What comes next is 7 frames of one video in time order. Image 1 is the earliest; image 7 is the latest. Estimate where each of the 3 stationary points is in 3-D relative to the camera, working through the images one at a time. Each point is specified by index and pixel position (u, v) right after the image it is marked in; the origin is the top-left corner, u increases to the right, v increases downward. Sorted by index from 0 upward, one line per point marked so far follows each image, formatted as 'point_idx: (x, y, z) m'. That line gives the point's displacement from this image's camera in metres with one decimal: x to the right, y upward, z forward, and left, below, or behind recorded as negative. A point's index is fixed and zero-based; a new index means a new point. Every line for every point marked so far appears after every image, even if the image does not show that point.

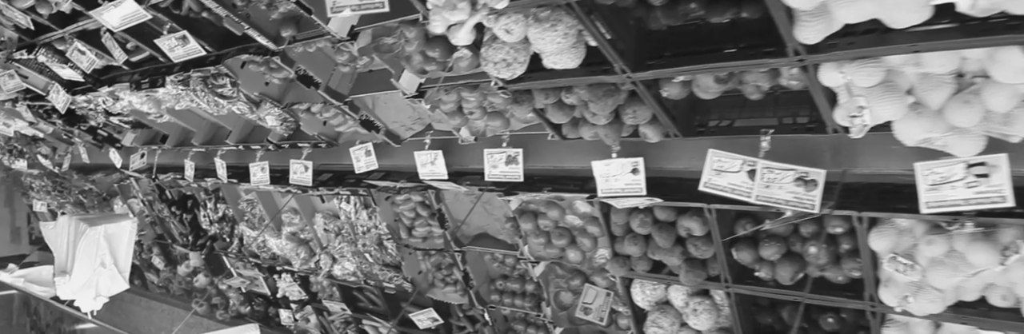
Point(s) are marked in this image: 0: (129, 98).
0: (-1.7, +0.3, +2.8) m
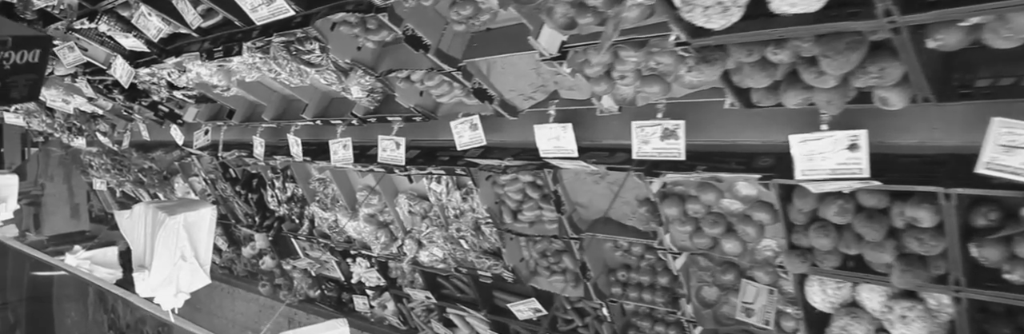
0: (-1.3, +0.4, +2.5) m
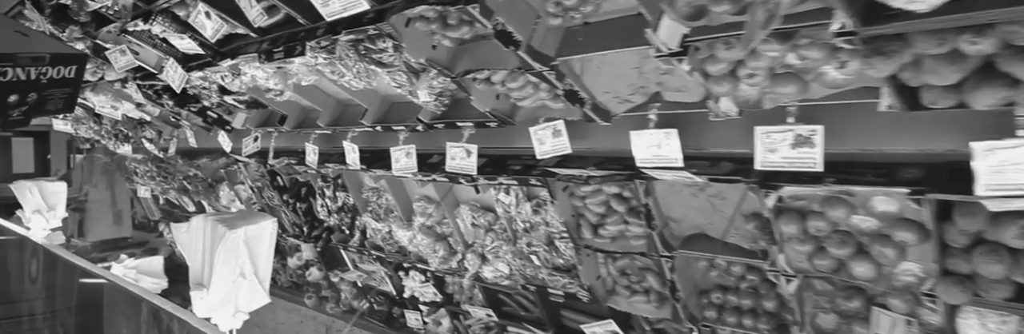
0: (-1.0, +0.4, +2.4) m
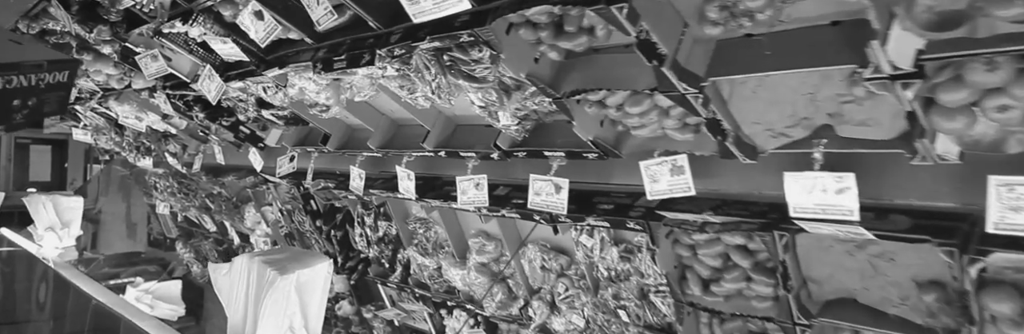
0: (-0.7, +0.3, +2.1) m
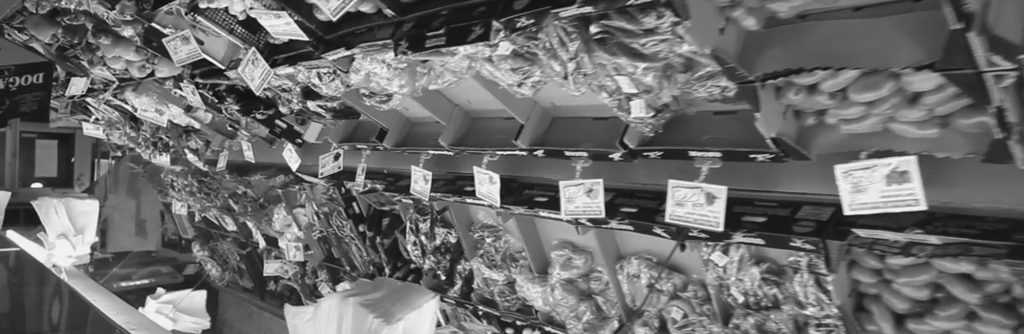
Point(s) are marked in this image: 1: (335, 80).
0: (-0.4, +0.3, +1.7) m
1: (-0.6, +0.3, +1.9) m
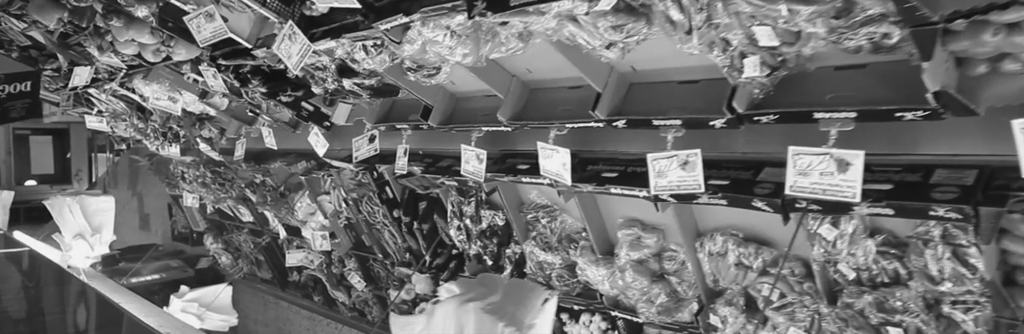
0: (-0.2, +0.3, +1.5) m
1: (-0.4, +0.3, +1.7) m
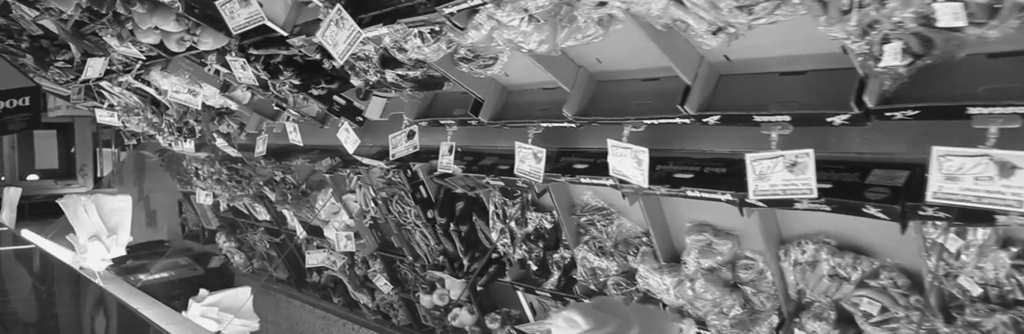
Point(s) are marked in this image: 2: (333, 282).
0: (0.0, +0.3, +1.3) m
1: (-0.2, +0.3, +1.6) m
2: (-1.1, -0.7, +4.0) m
